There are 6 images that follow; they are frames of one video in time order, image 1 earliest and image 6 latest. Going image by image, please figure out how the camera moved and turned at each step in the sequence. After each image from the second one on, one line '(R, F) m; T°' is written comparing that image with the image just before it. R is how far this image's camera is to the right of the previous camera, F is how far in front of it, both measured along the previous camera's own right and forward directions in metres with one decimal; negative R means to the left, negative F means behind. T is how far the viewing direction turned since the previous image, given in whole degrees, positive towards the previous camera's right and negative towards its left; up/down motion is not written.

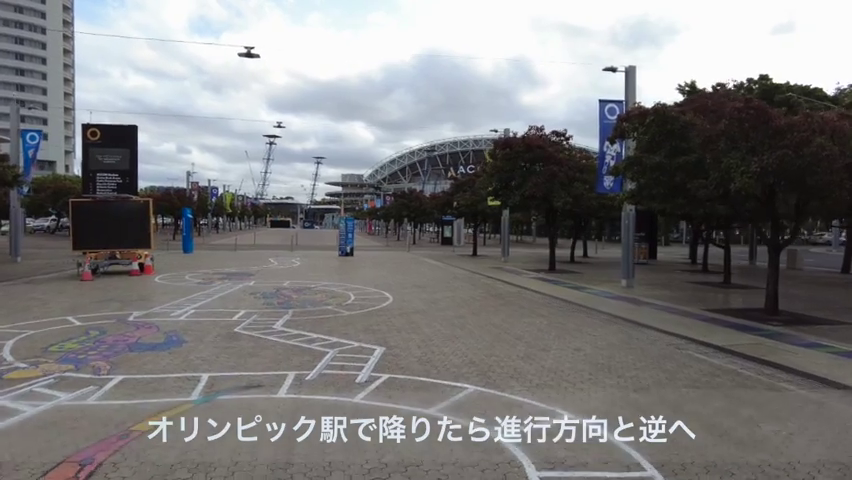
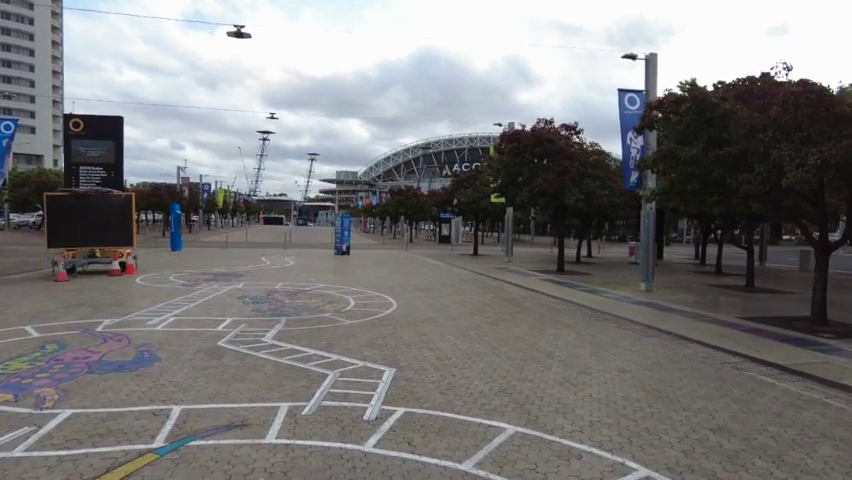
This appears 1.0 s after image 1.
(-0.4, +1.4) m; +1°
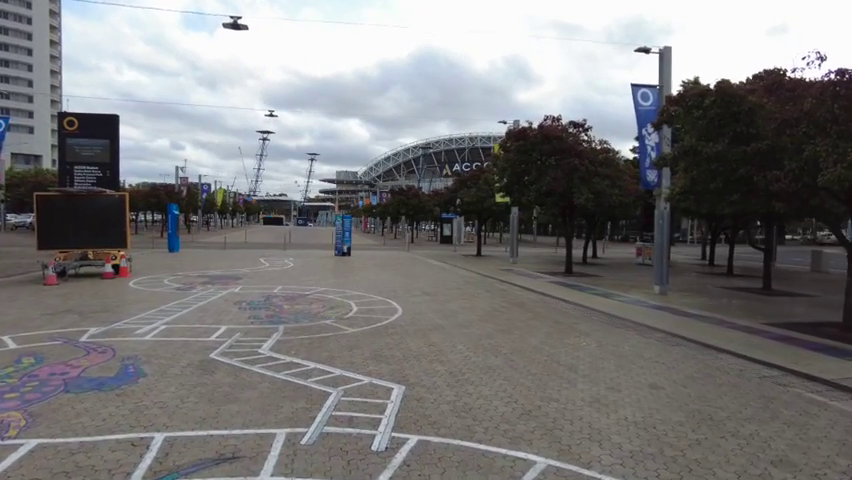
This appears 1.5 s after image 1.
(-0.2, +0.7) m; 0°
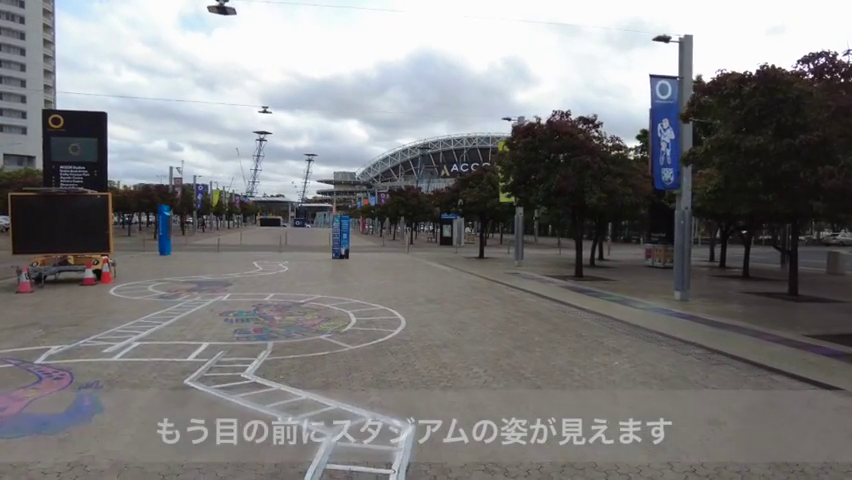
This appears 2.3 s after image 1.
(-0.2, +1.2) m; 0°
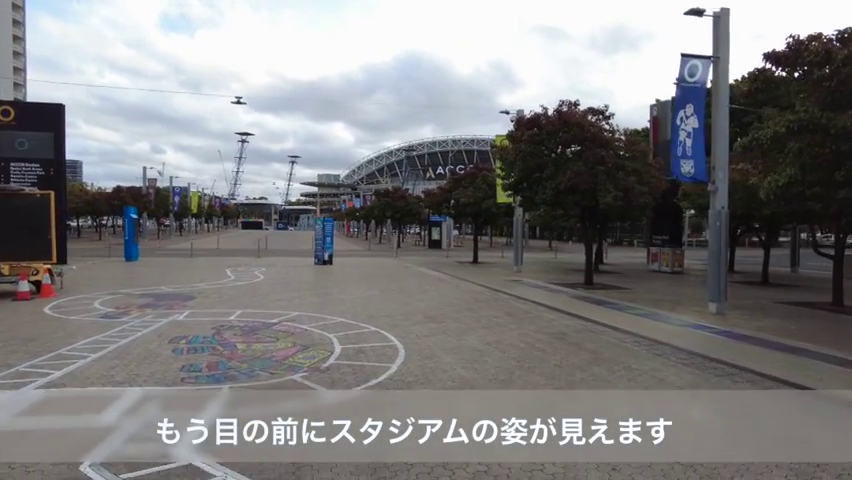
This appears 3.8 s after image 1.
(-0.3, +2.4) m; +2°
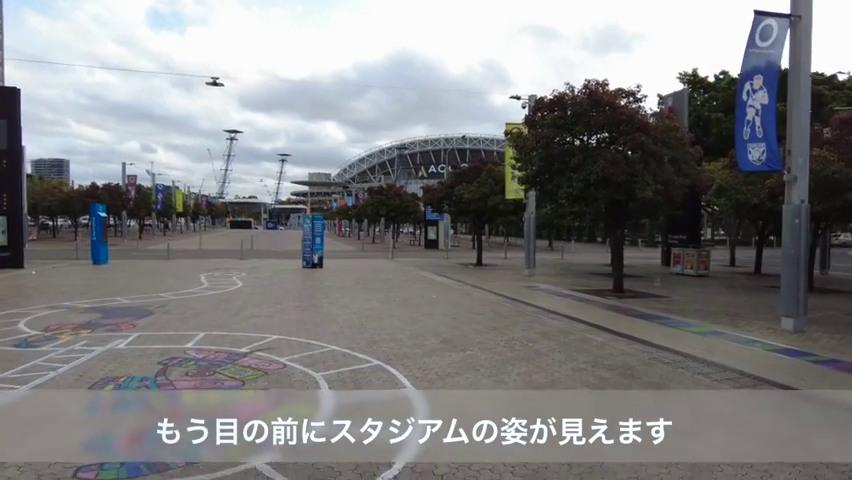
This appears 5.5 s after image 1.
(-0.4, +2.8) m; +1°
